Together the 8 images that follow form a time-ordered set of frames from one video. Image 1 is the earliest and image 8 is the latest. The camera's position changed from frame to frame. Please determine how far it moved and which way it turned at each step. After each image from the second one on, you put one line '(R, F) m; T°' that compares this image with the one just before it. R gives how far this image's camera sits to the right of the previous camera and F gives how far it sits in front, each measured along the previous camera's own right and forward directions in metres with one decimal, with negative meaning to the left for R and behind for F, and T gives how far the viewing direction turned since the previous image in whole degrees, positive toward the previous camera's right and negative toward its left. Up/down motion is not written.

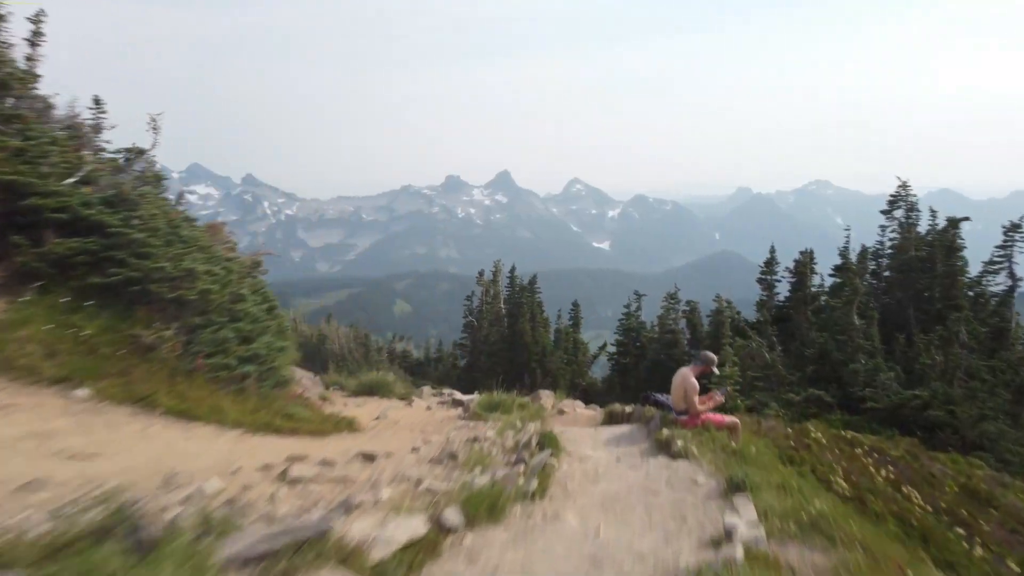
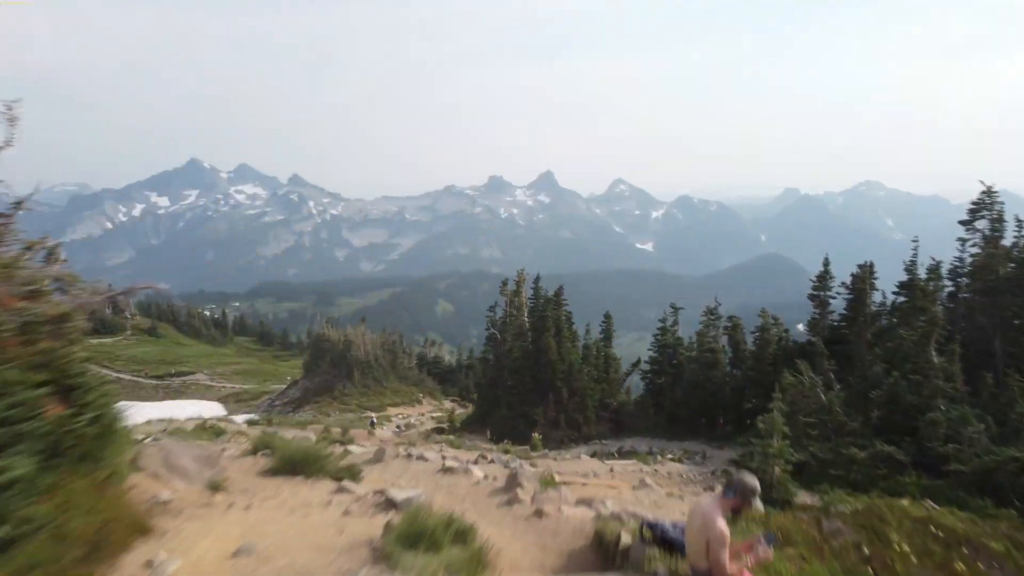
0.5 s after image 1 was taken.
(+0.7, +2.7) m; -3°
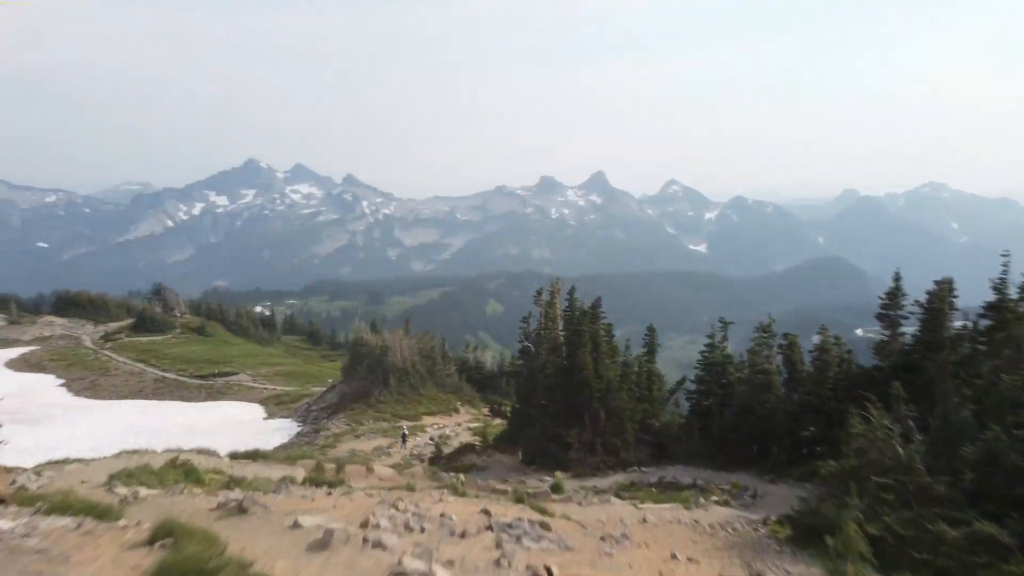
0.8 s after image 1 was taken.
(+0.6, +2.4) m; -4°
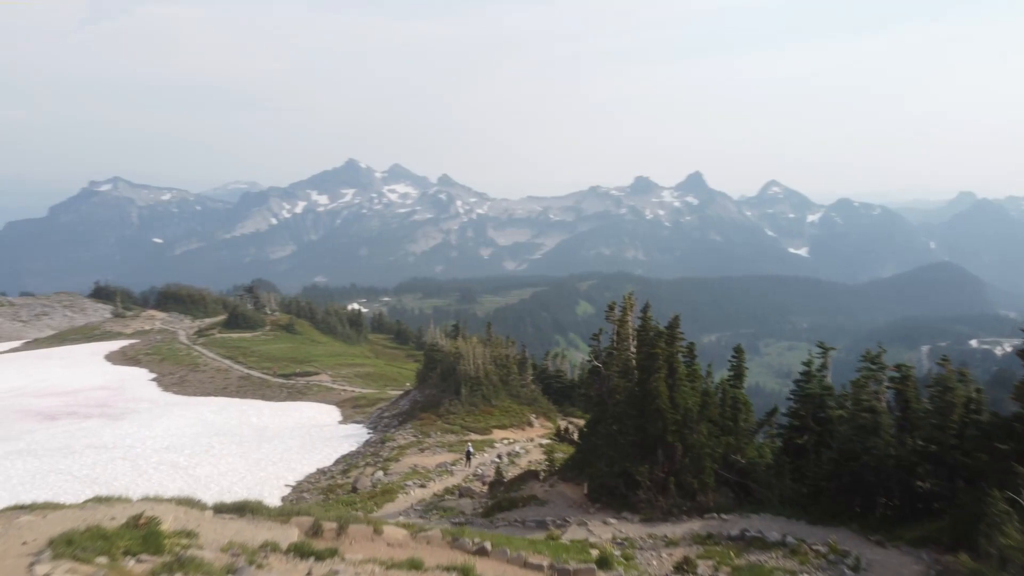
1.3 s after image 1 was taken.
(+0.8, +3.1) m; -6°
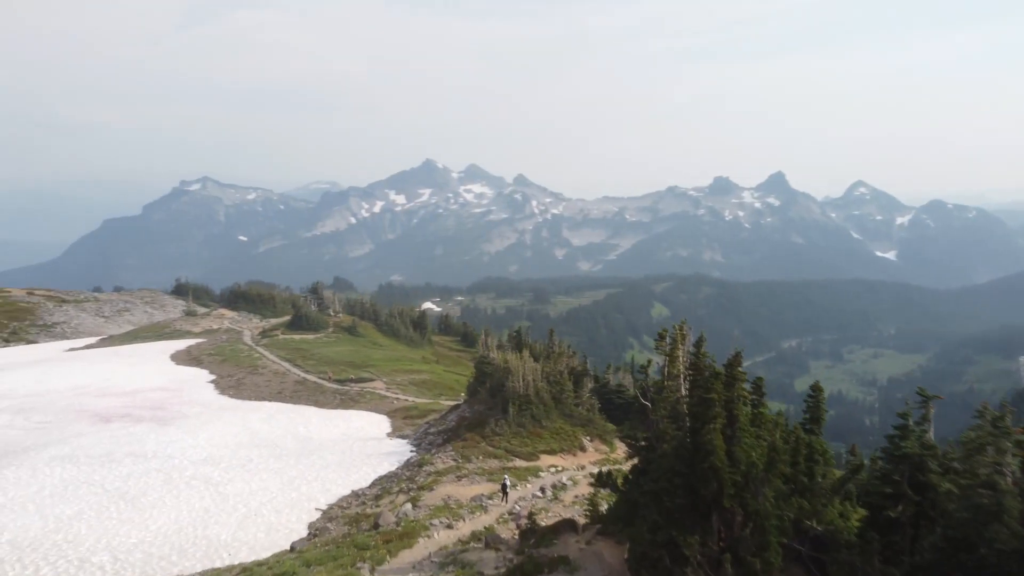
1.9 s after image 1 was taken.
(+1.3, +4.3) m; -5°
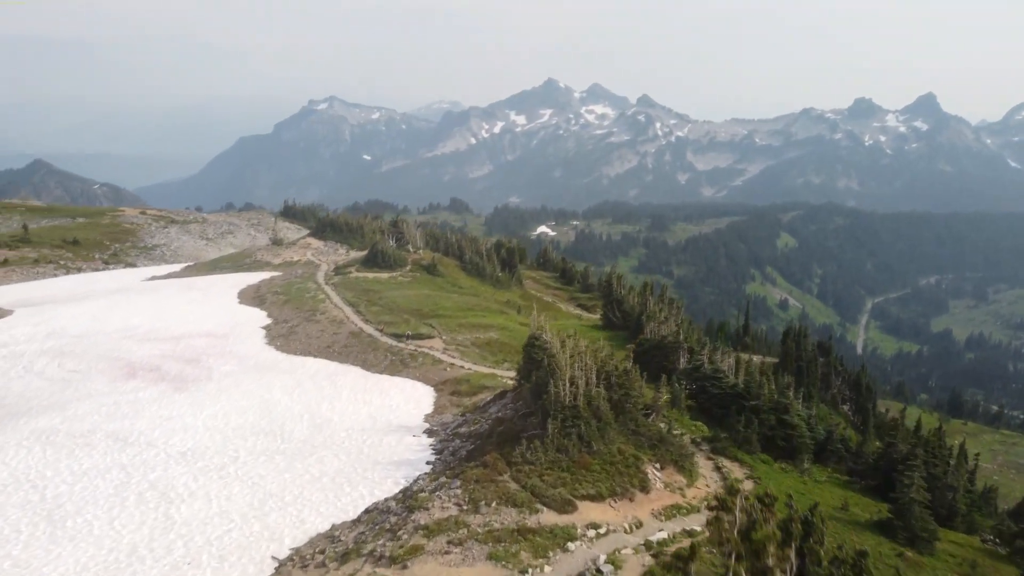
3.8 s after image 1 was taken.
(+3.3, +14.1) m; -8°
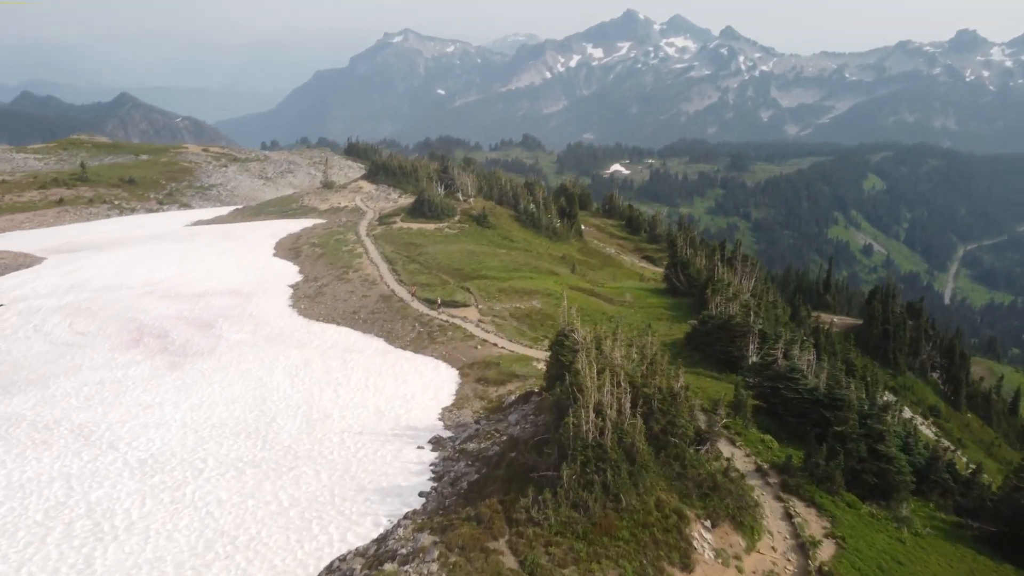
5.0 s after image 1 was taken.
(+2.2, +9.3) m; -5°
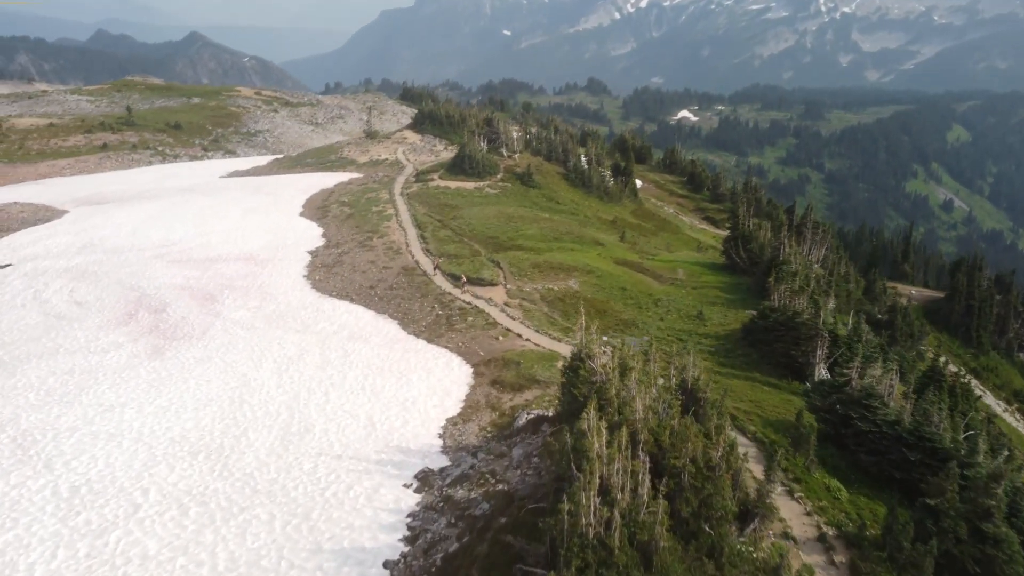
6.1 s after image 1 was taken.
(+2.1, +8.0) m; -4°
